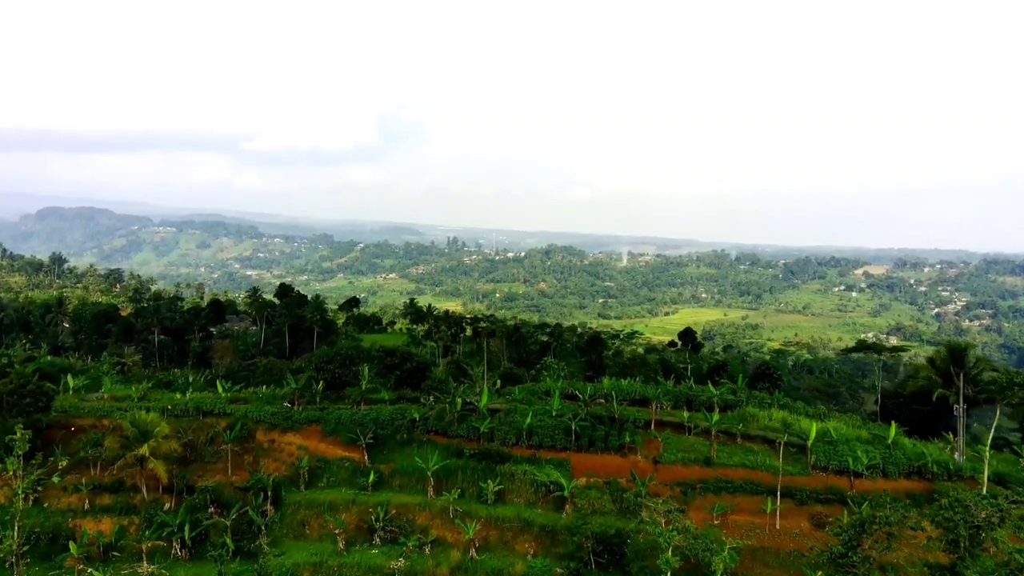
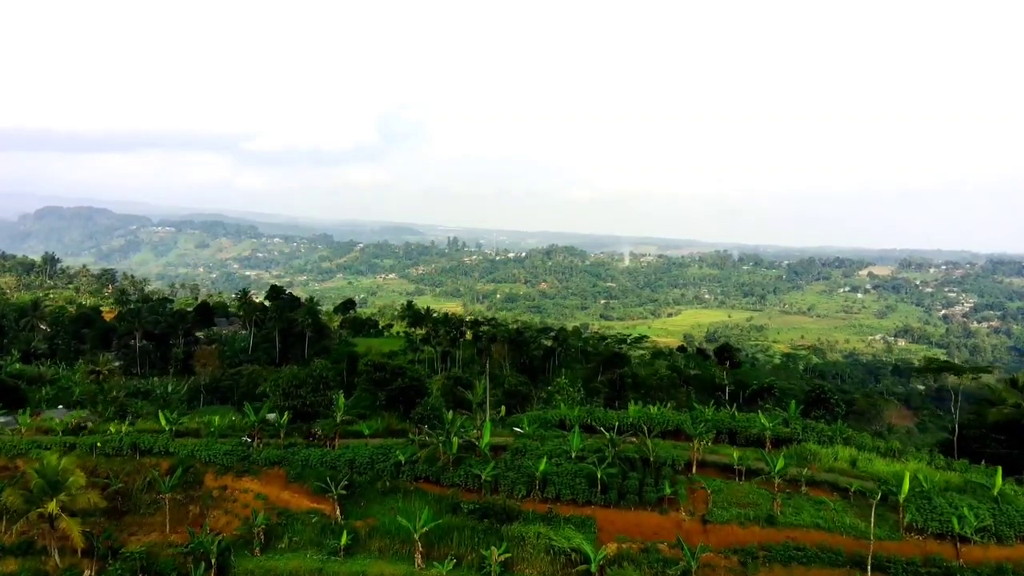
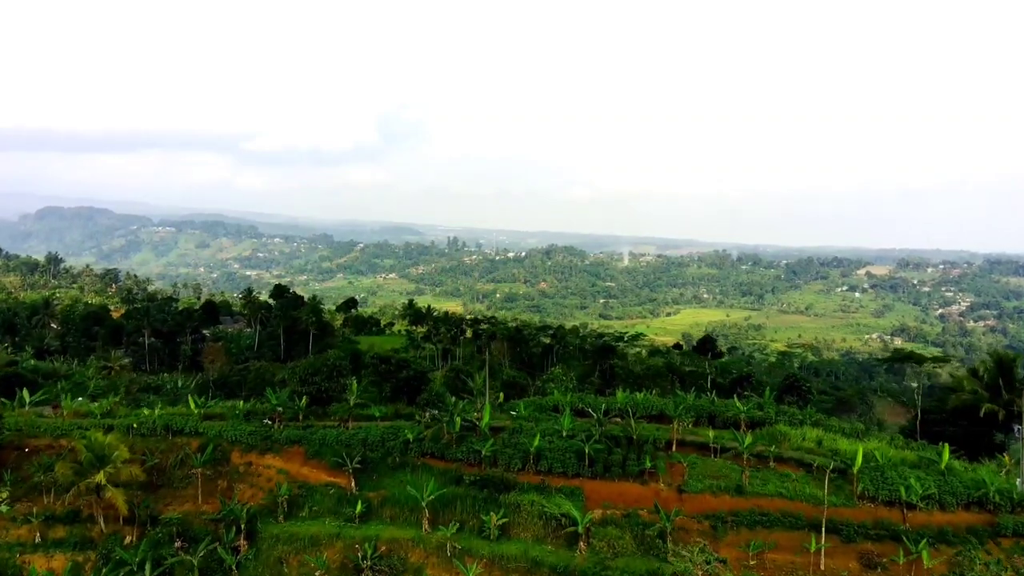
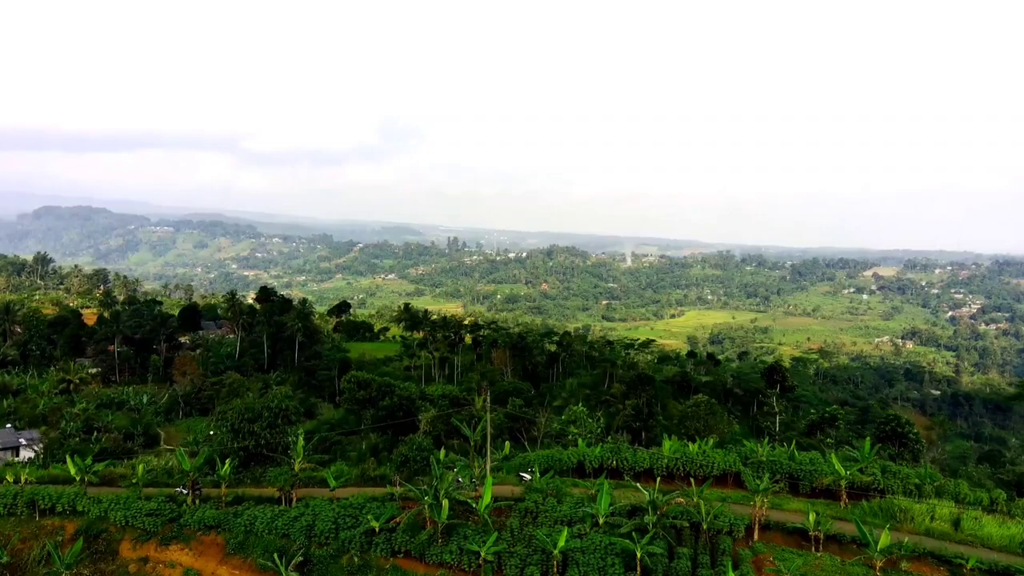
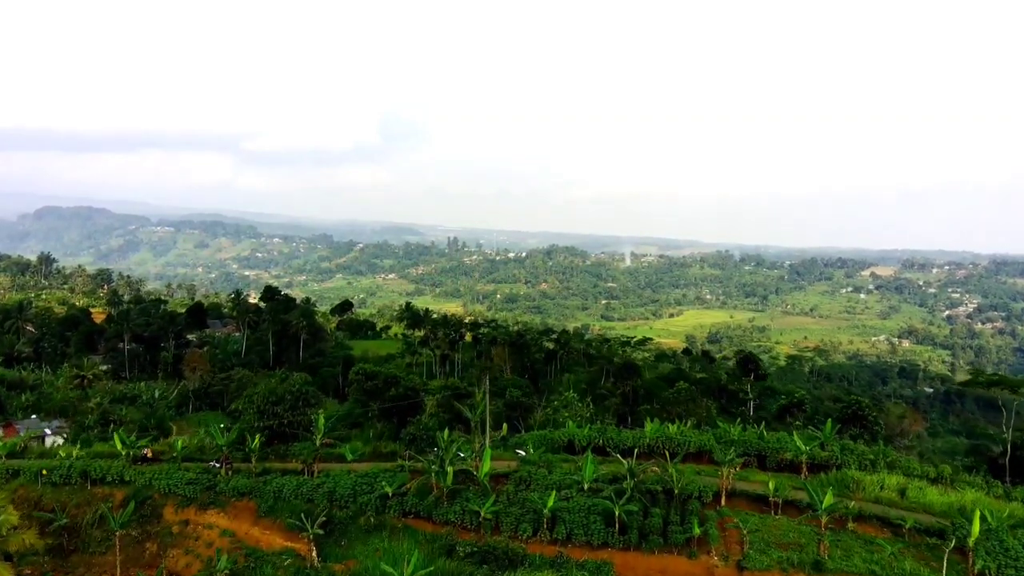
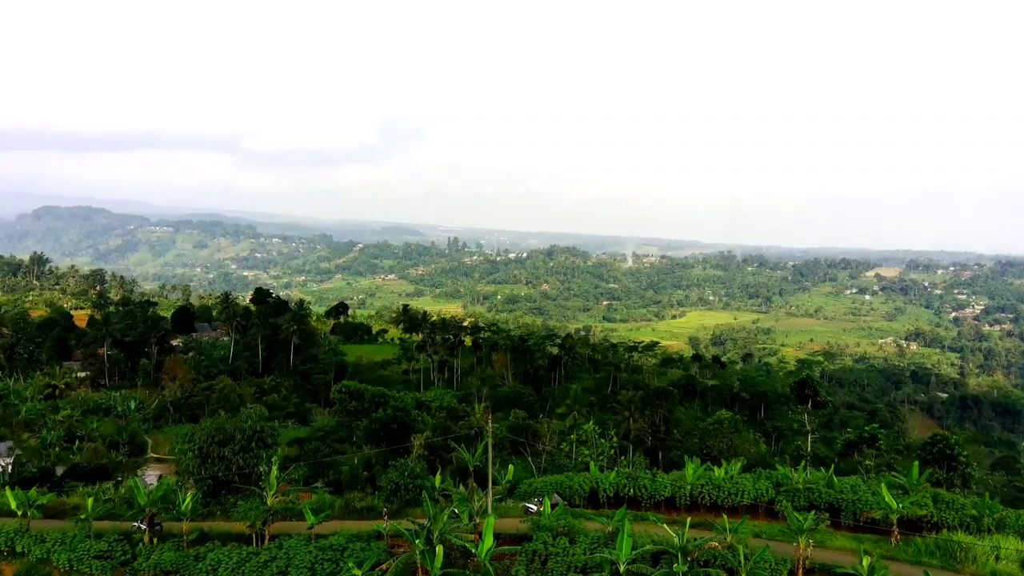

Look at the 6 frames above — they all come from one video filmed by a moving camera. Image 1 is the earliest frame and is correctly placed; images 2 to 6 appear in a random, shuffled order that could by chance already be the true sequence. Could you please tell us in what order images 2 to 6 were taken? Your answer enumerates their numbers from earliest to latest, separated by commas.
3, 2, 5, 4, 6
